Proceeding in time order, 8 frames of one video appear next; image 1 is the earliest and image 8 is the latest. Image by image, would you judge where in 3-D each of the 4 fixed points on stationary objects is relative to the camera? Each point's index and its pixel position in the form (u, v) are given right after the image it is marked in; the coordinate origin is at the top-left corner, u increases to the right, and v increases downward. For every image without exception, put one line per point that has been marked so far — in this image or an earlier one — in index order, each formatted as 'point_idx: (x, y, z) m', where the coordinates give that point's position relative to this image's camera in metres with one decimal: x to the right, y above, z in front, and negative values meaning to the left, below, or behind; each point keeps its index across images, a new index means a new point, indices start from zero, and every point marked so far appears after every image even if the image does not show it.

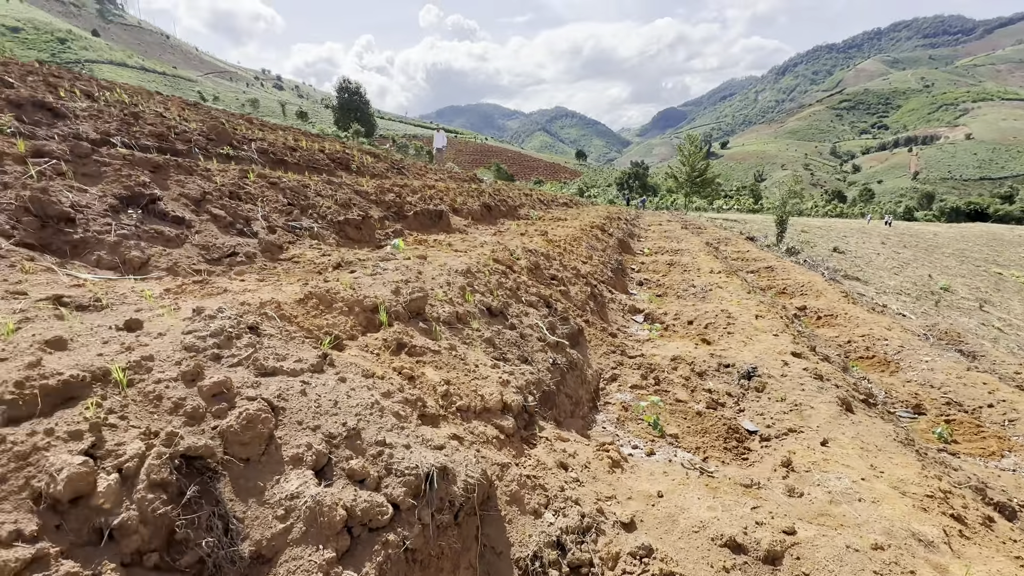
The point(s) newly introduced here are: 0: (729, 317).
0: (+3.5, -0.5, +7.7) m
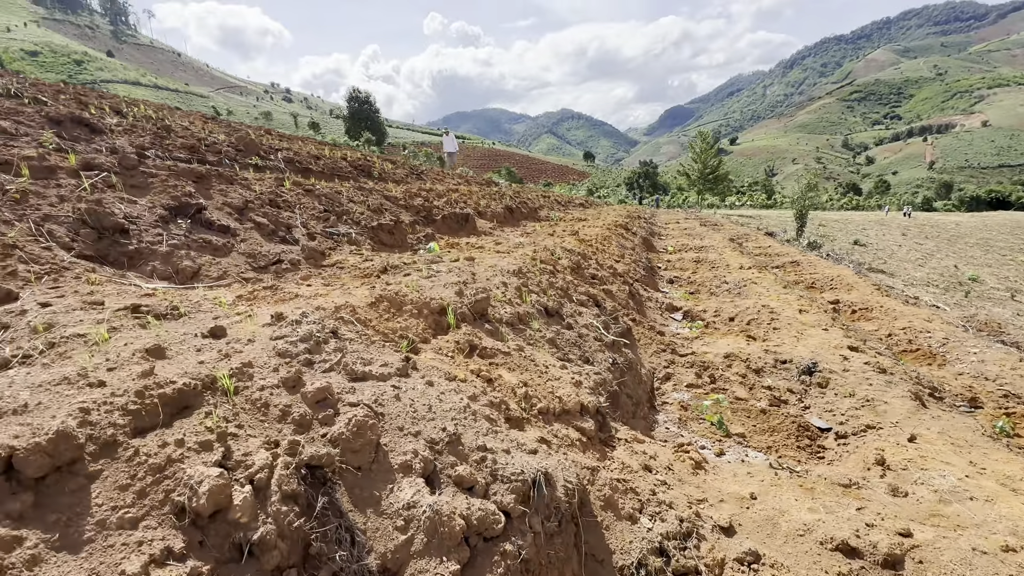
0: (+4.1, -0.4, +7.5) m
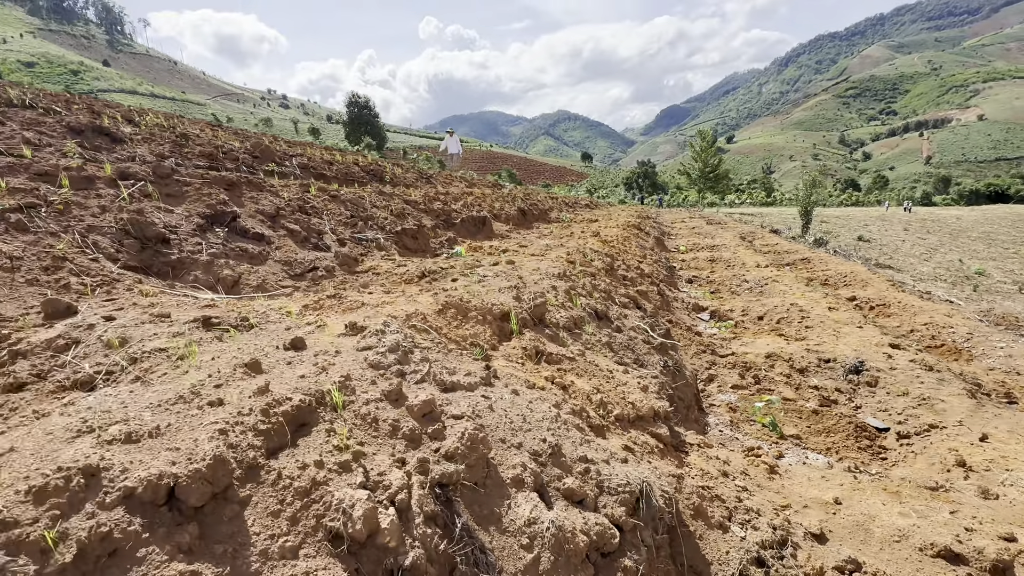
0: (+4.5, -0.4, +7.5) m
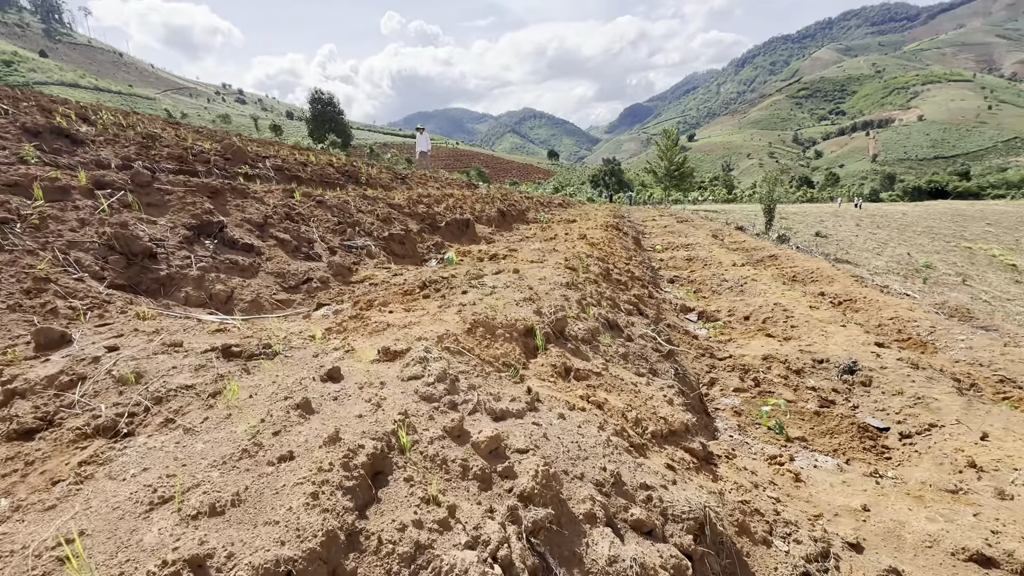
0: (+4.4, -0.4, +7.7) m
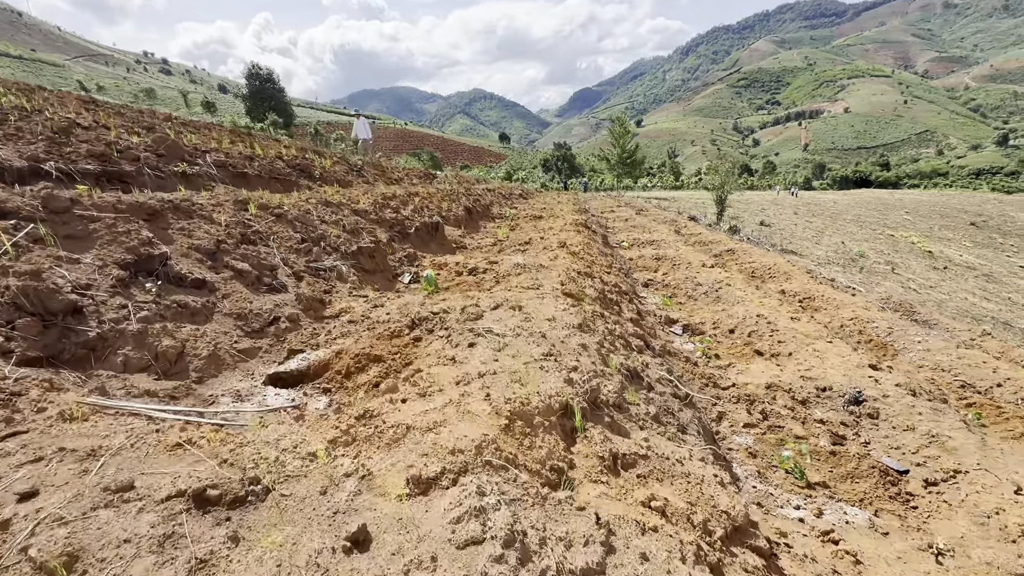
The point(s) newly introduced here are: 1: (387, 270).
0: (+4.1, -0.6, +7.6) m
1: (-1.8, +0.3, +6.9) m
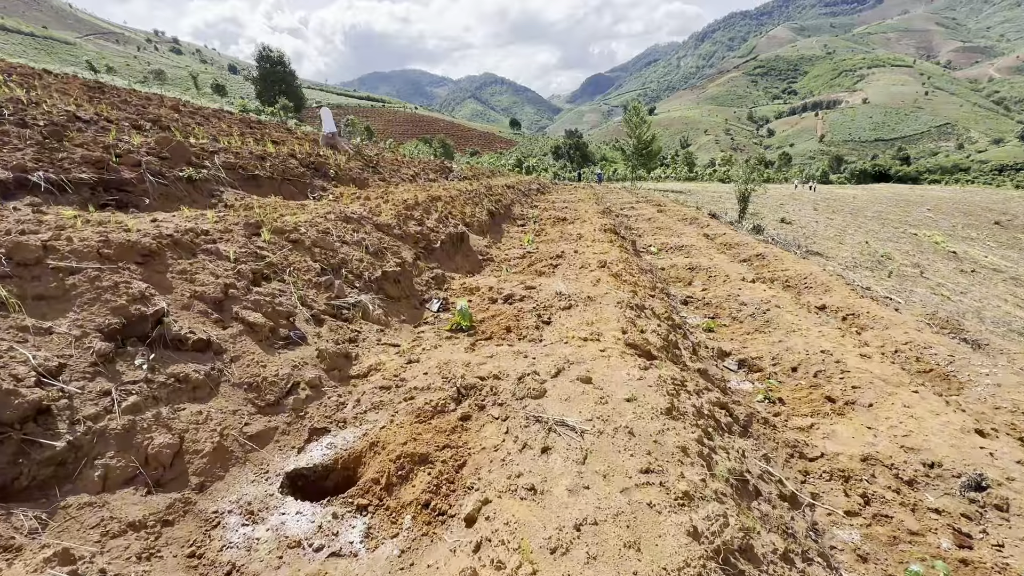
0: (+4.7, -1.1, +6.8) m
1: (-1.3, -0.1, +6.1) m
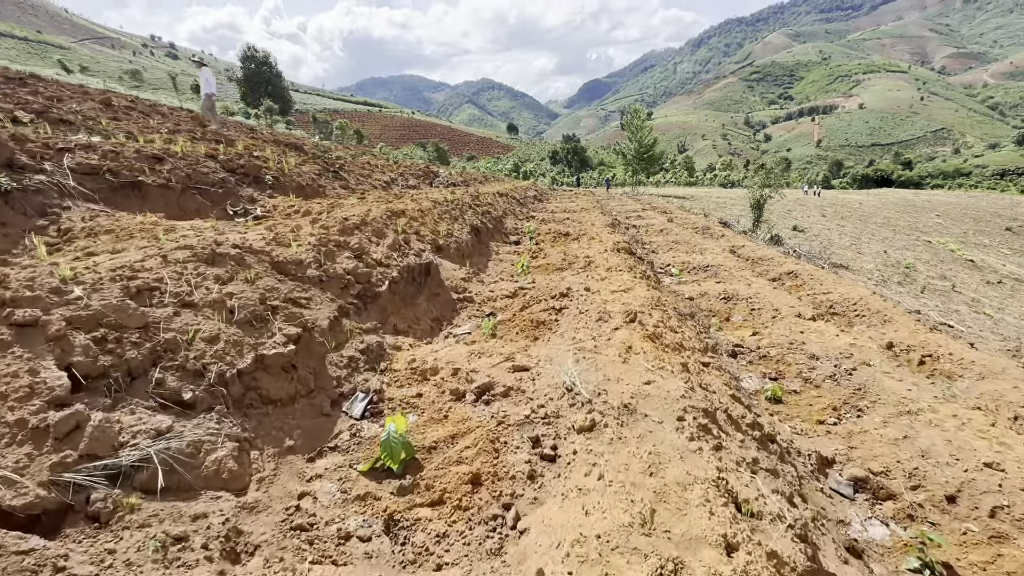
0: (+4.5, -1.8, +4.2) m
1: (-1.5, -0.8, +3.5) m
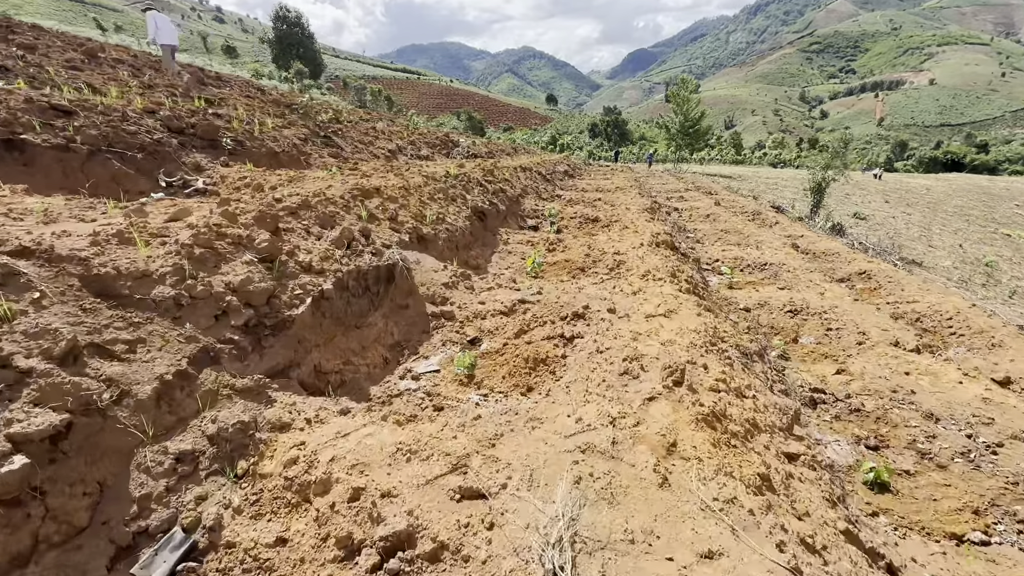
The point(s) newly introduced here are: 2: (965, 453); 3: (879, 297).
0: (+4.2, -2.2, +2.1) m
1: (-1.8, -1.1, +1.8) m
2: (+4.5, -1.6, +4.6) m
3: (+8.1, -0.5, +9.5) m
